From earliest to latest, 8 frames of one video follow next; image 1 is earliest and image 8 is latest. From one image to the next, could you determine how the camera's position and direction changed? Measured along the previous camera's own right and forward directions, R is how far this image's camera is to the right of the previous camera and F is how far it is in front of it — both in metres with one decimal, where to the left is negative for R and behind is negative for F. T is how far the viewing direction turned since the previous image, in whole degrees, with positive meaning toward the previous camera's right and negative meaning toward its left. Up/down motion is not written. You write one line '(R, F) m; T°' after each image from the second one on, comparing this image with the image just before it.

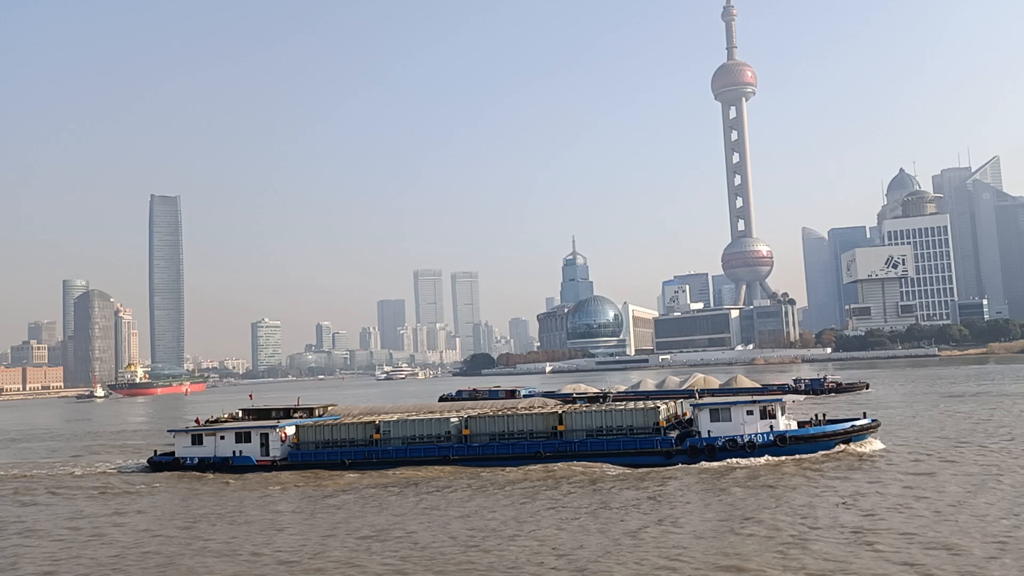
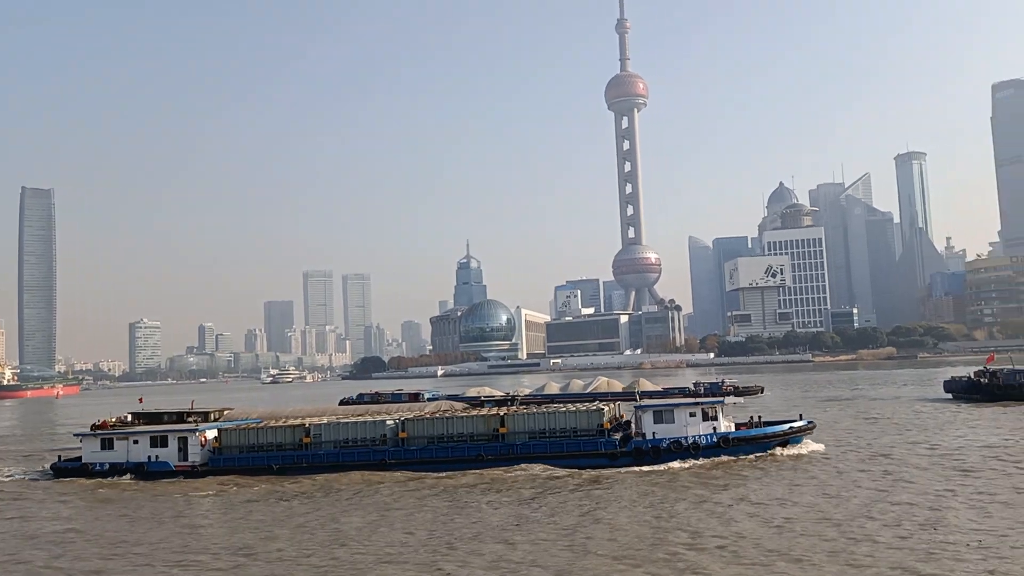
(-0.2, +0.1) m; +7°
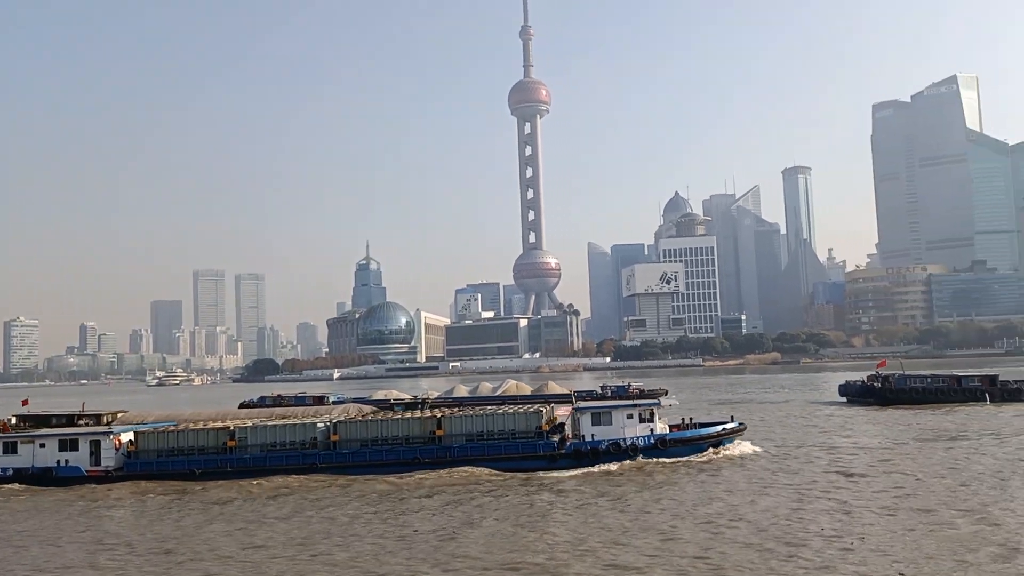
(-0.2, +0.1) m; +7°
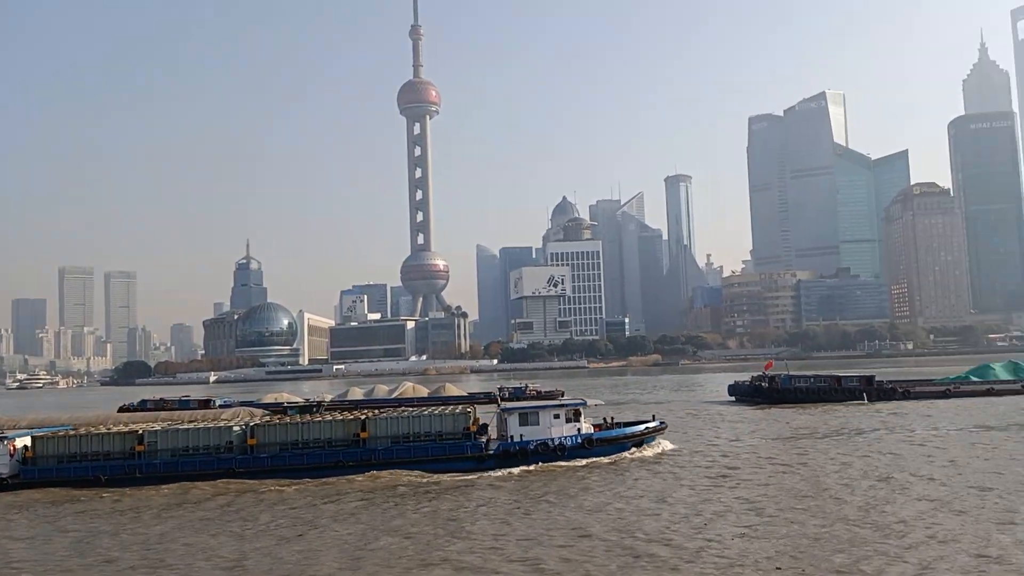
(-0.2, 0.0) m; +7°
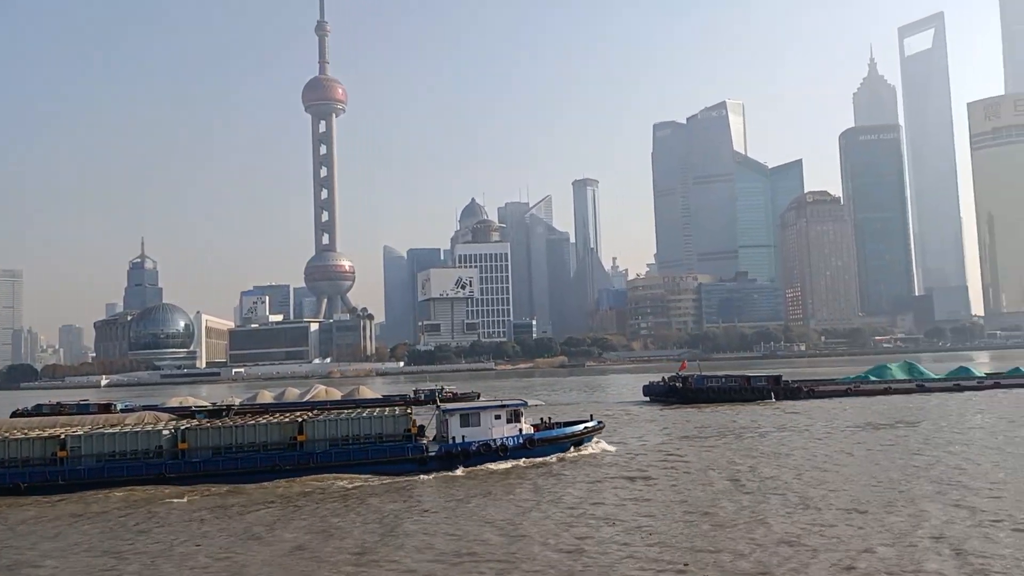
(-0.2, +0.2) m; +6°
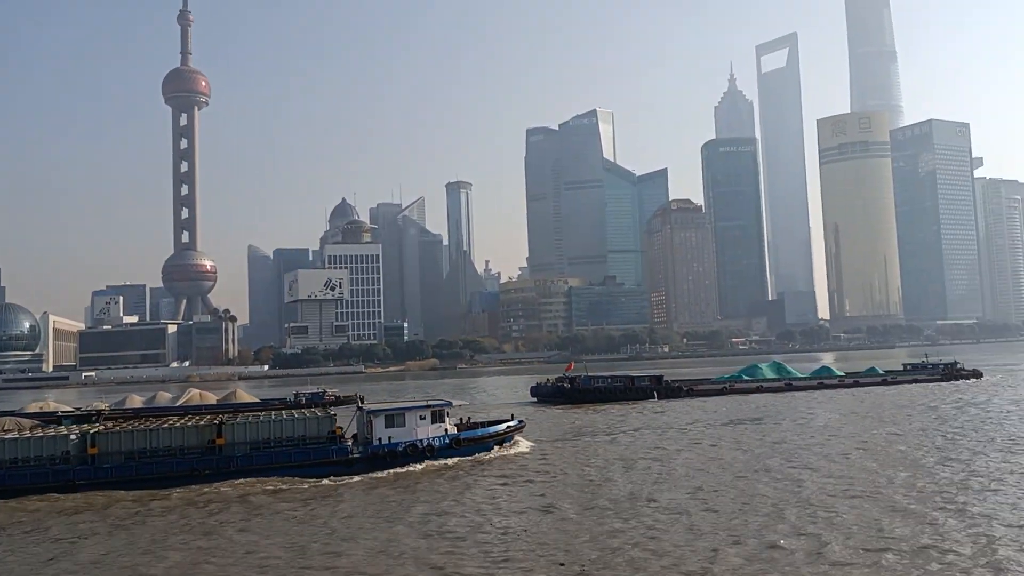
(-0.3, +0.6) m; +8°
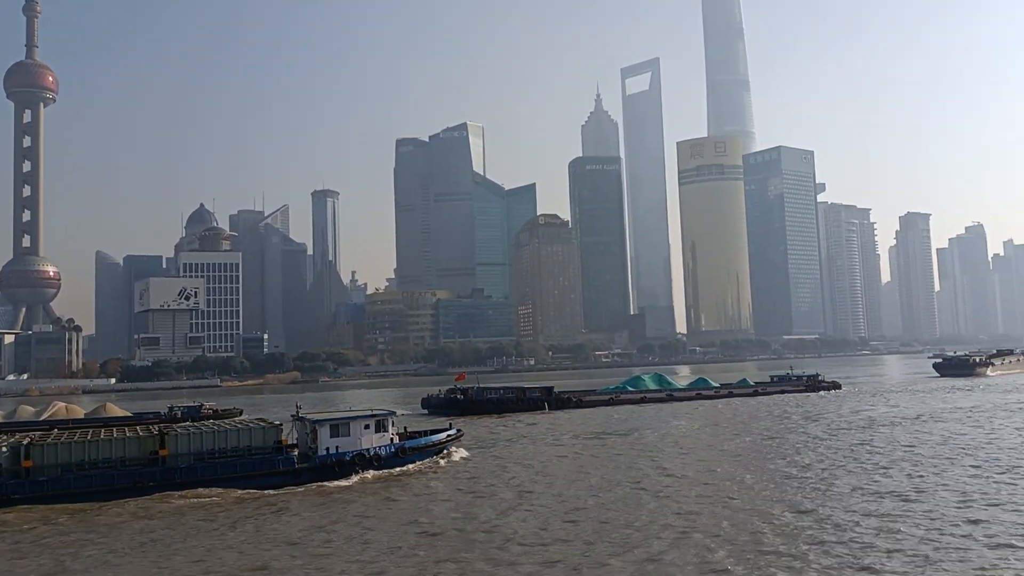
(+0.3, +0.1) m; +9°
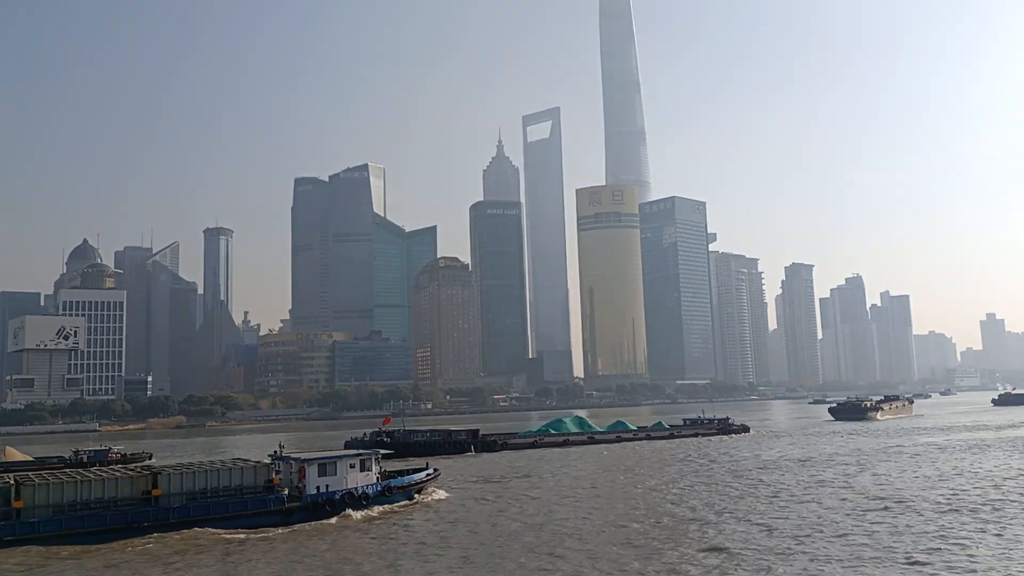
(-0.1, +0.1) m; +7°
